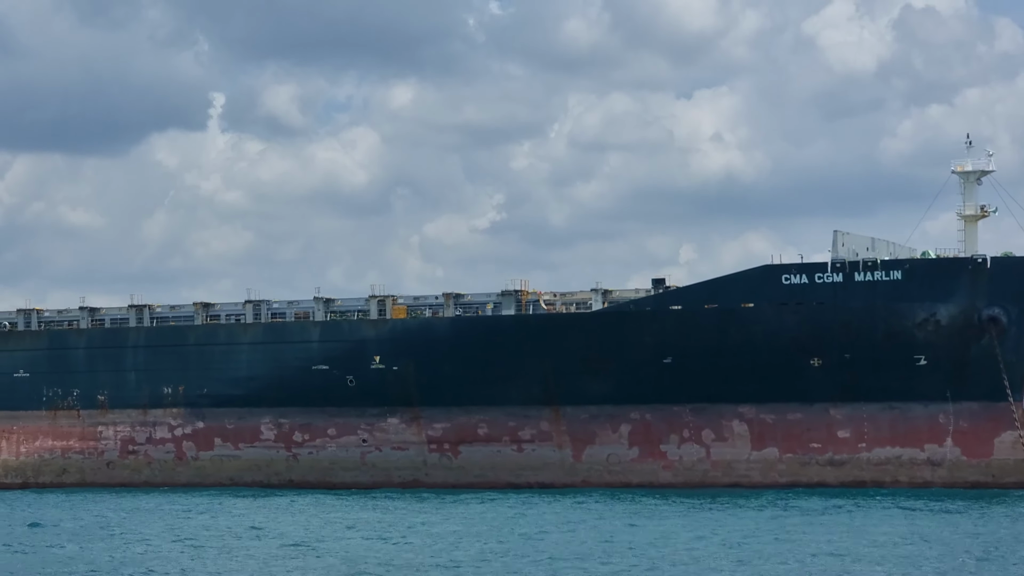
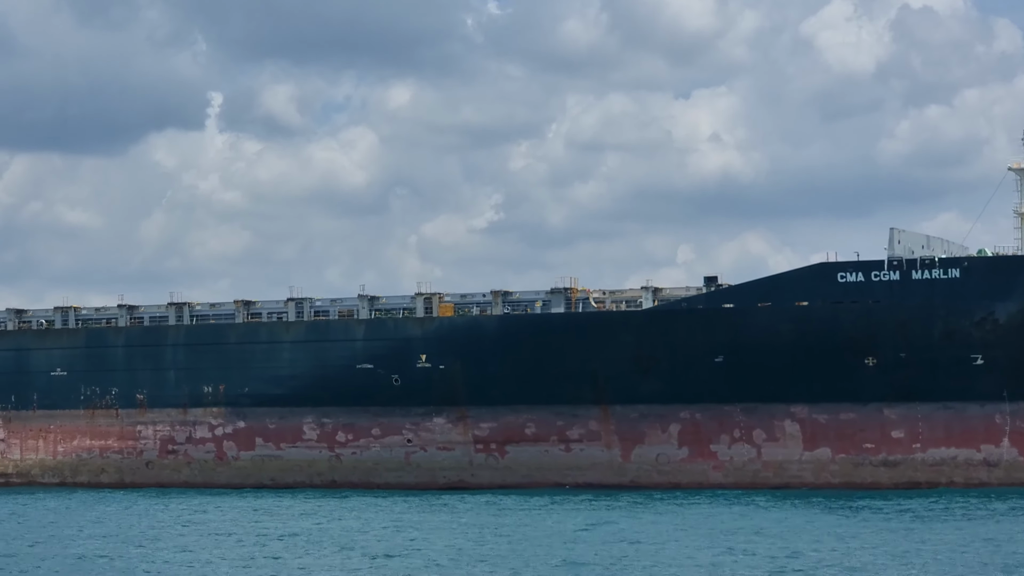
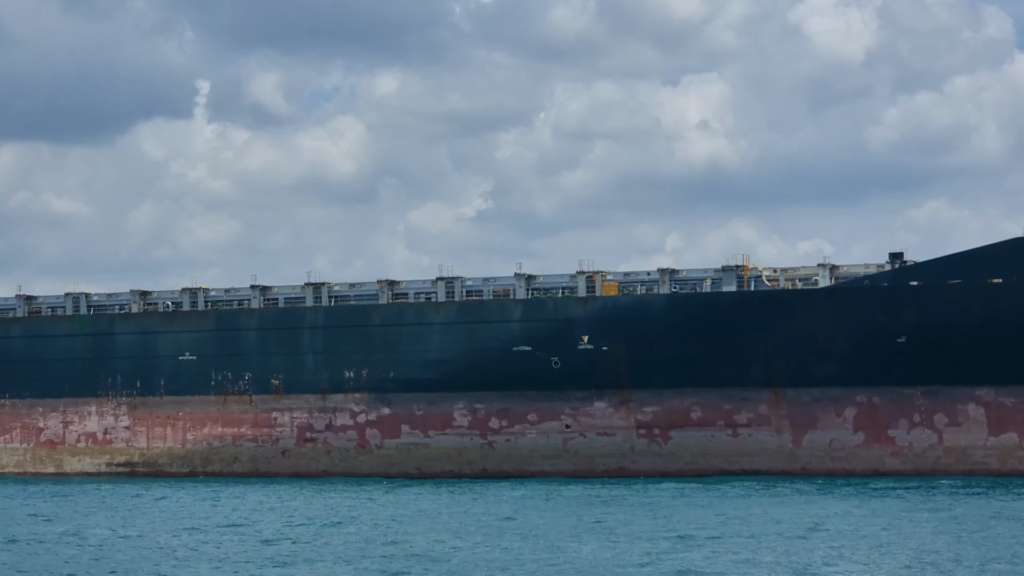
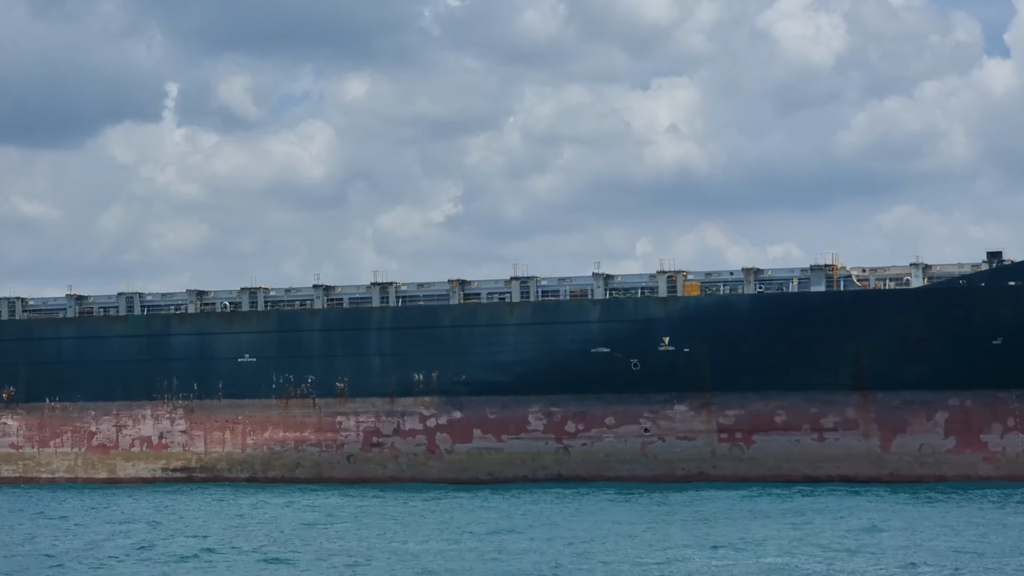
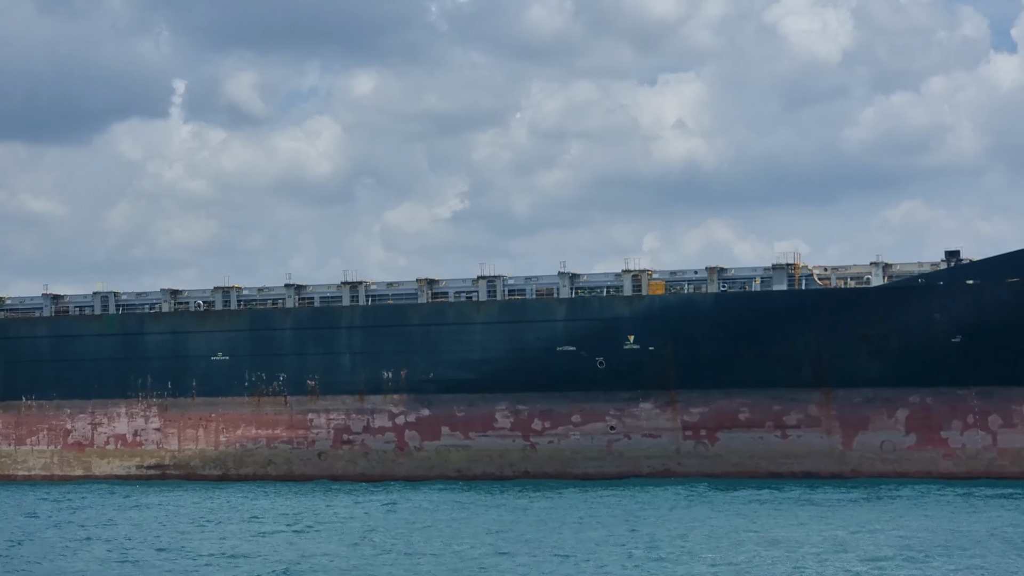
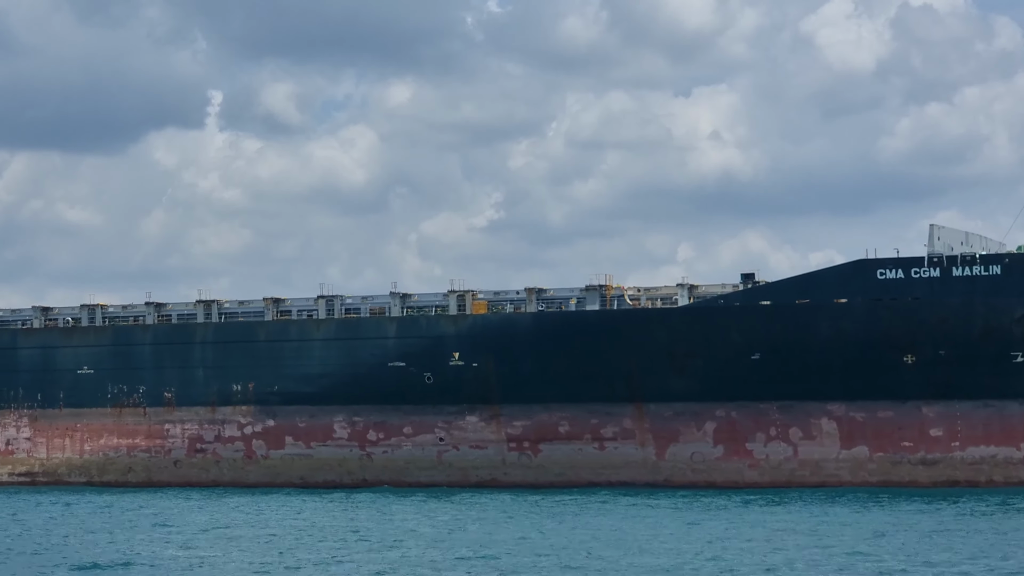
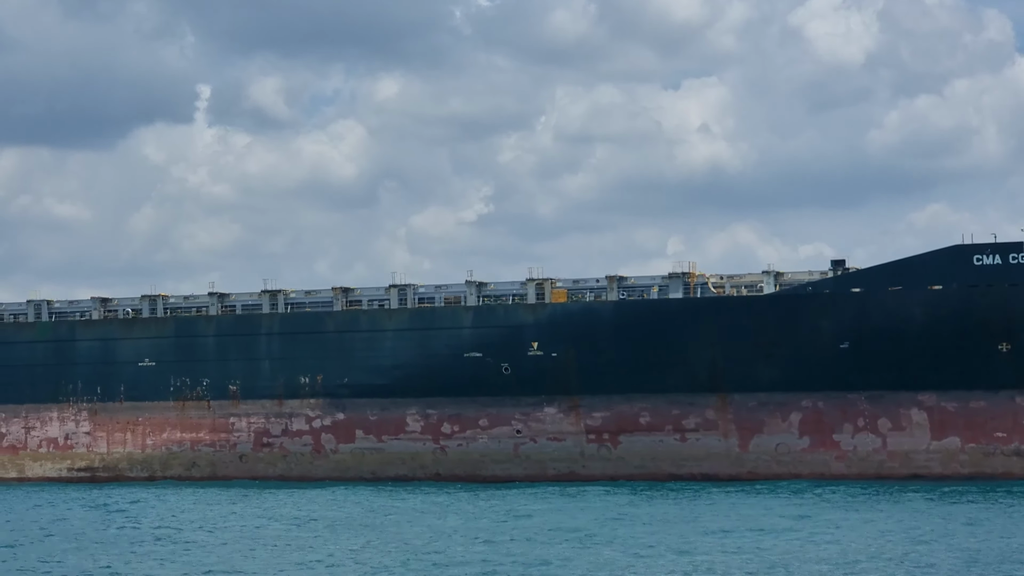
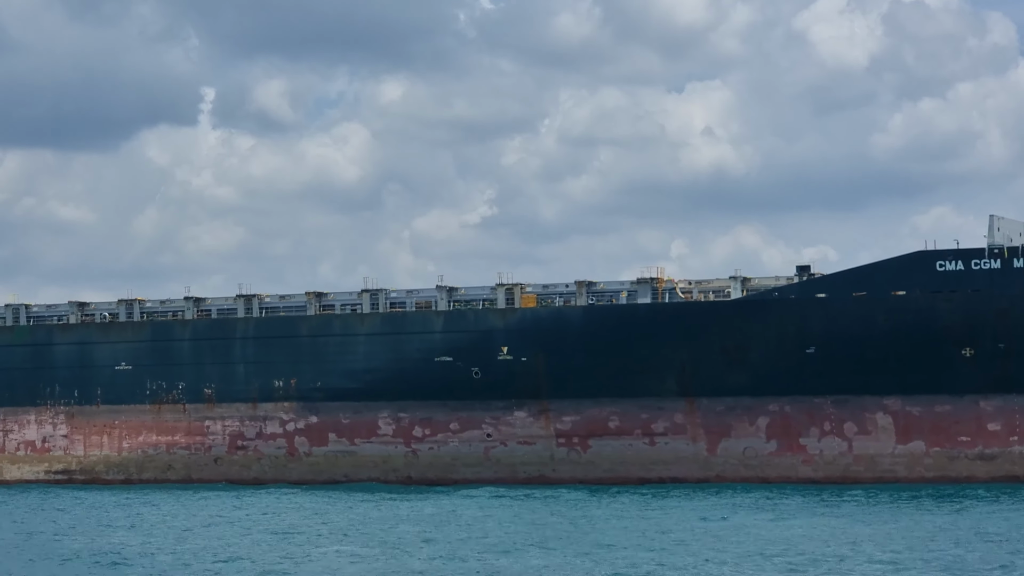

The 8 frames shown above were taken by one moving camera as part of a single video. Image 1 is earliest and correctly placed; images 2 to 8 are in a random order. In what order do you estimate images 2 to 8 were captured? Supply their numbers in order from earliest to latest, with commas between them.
2, 6, 8, 7, 3, 5, 4
